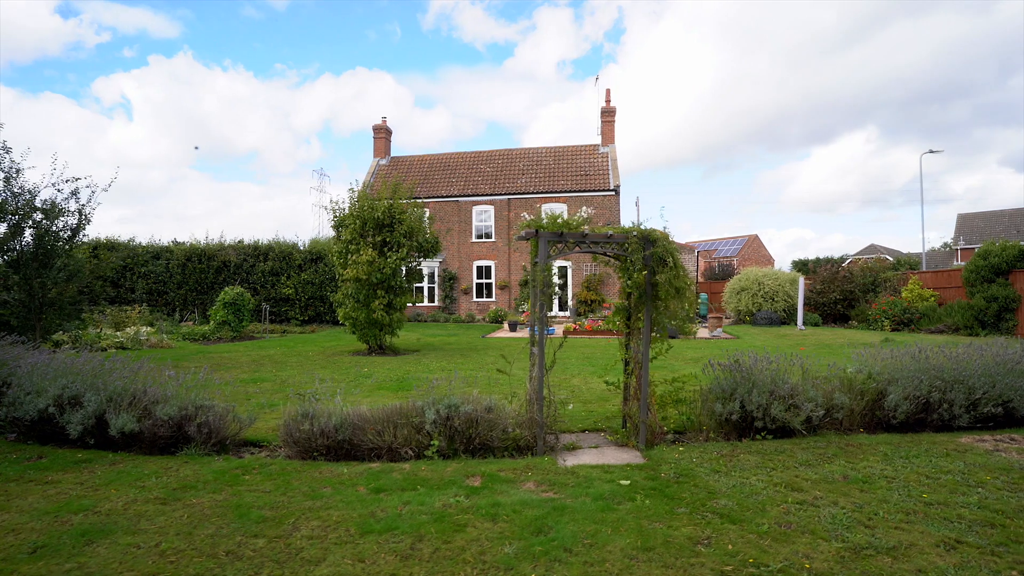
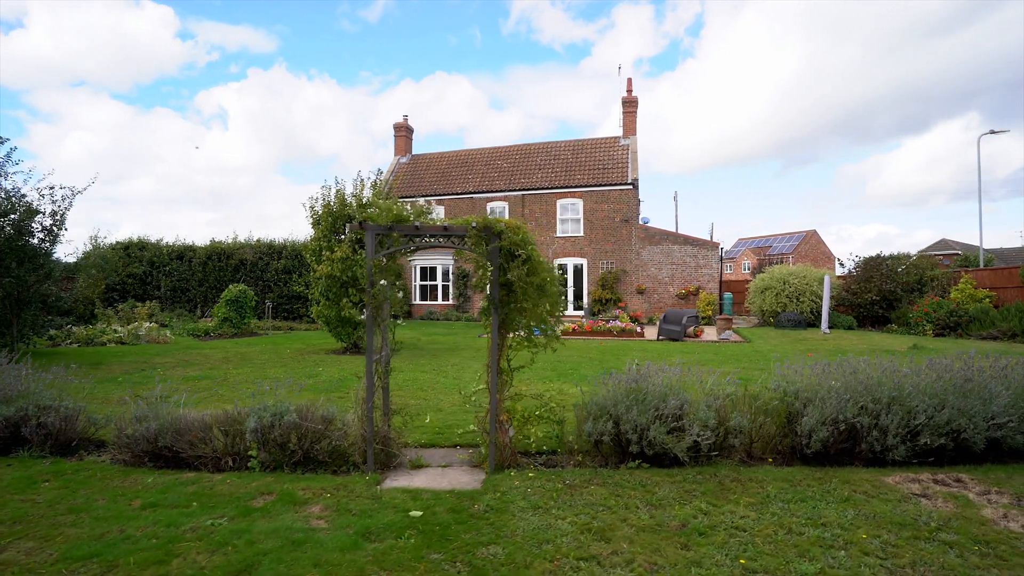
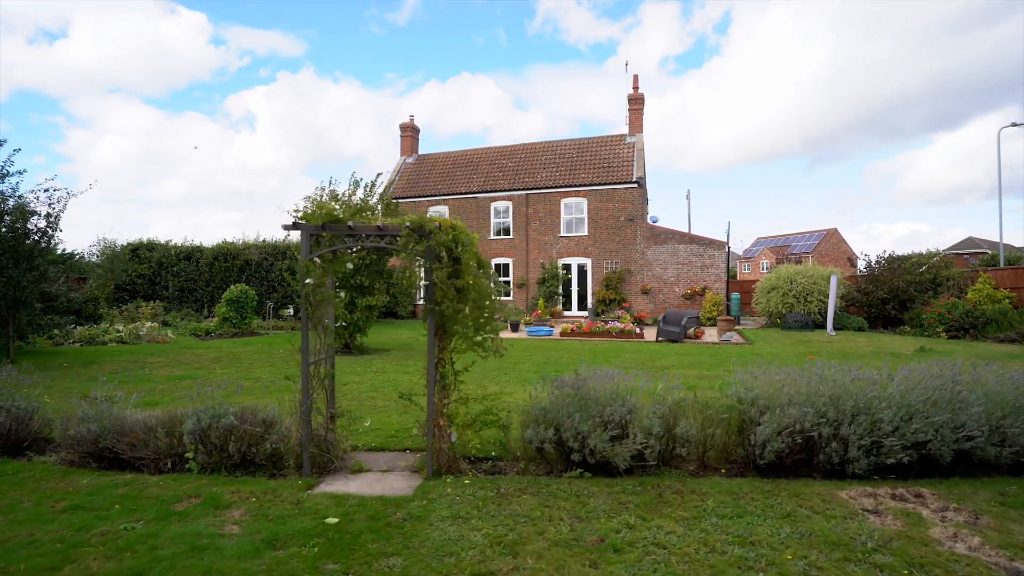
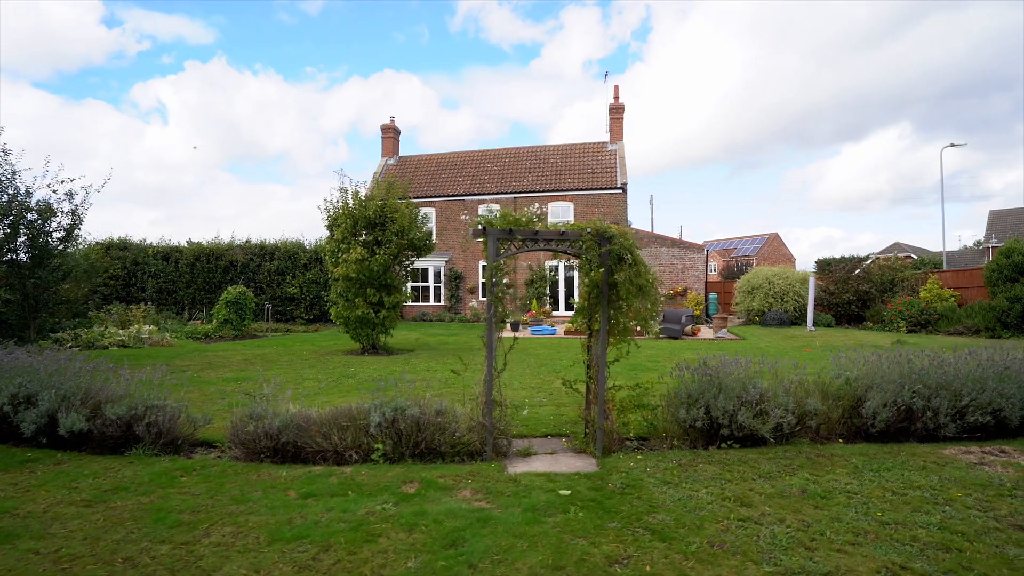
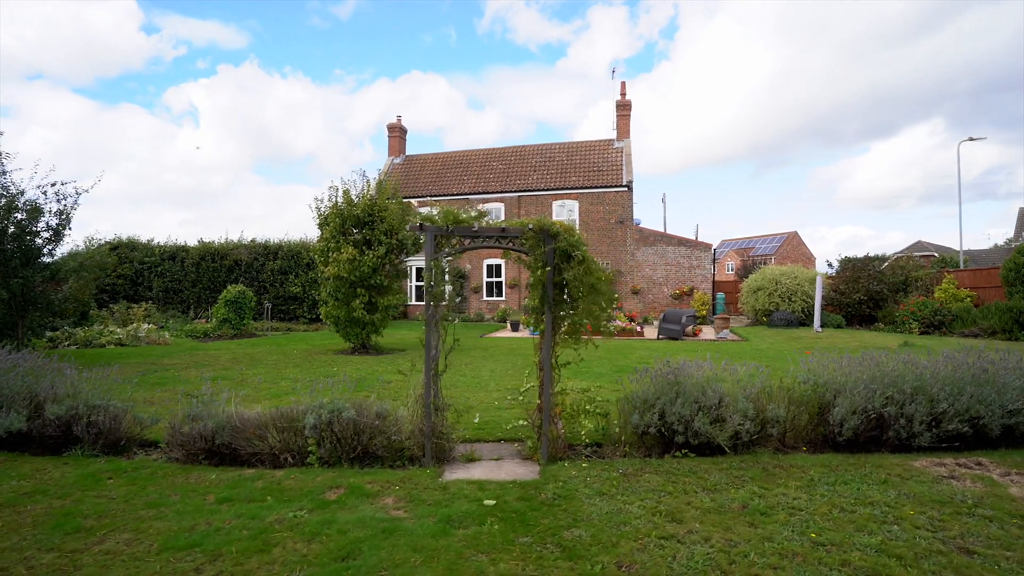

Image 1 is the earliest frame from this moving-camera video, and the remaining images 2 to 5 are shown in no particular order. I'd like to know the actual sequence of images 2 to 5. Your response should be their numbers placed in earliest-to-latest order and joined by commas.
4, 5, 2, 3
